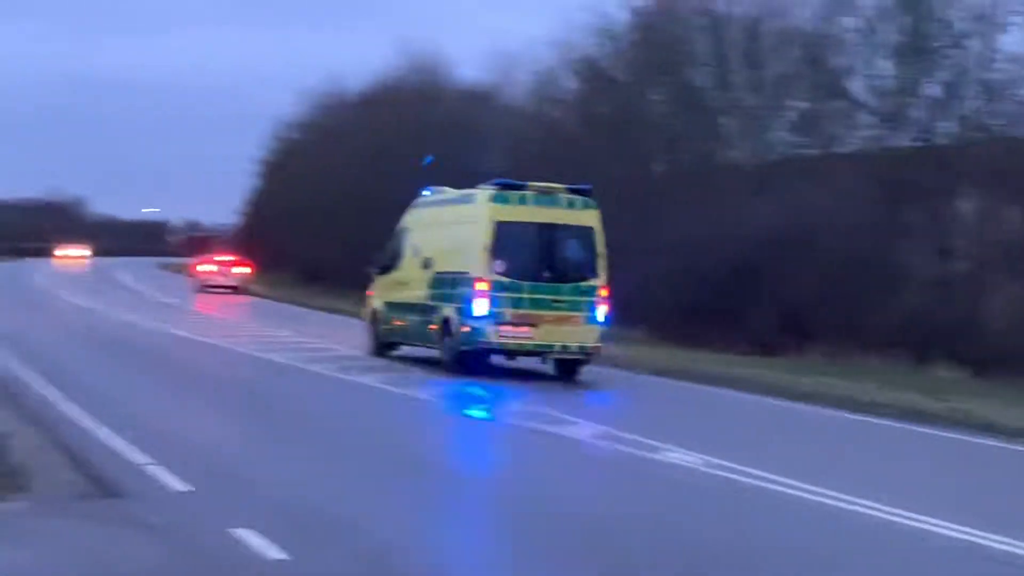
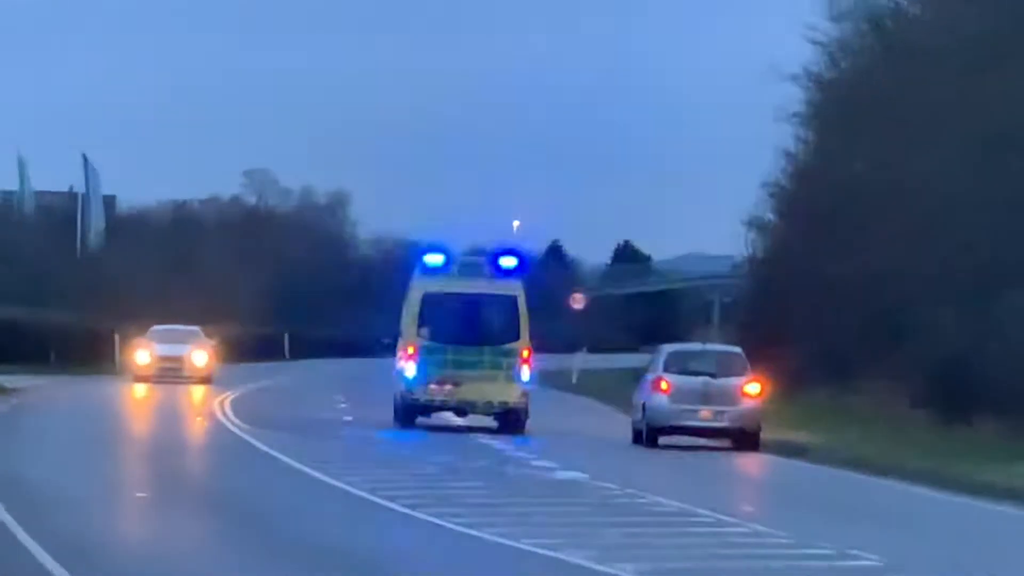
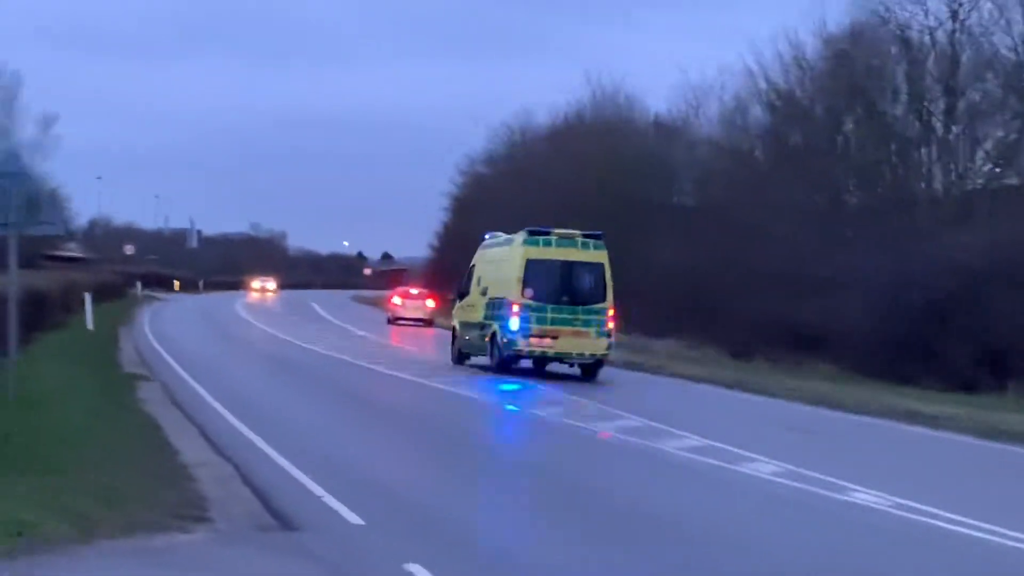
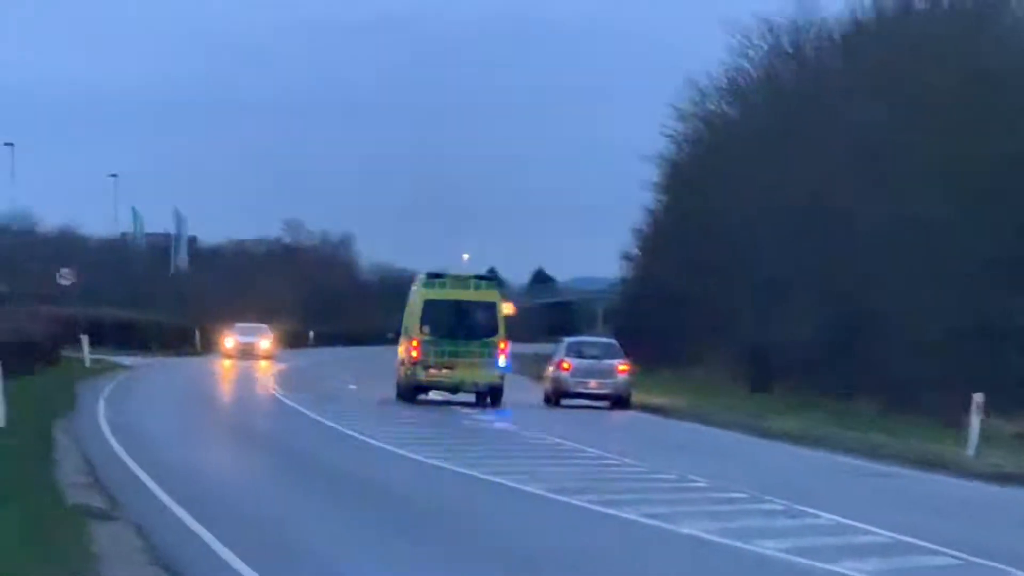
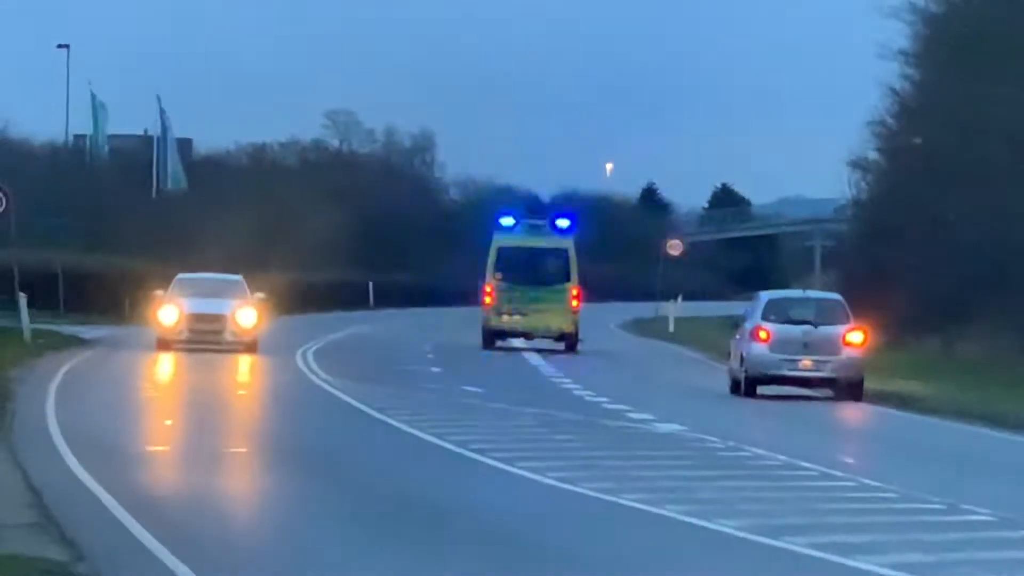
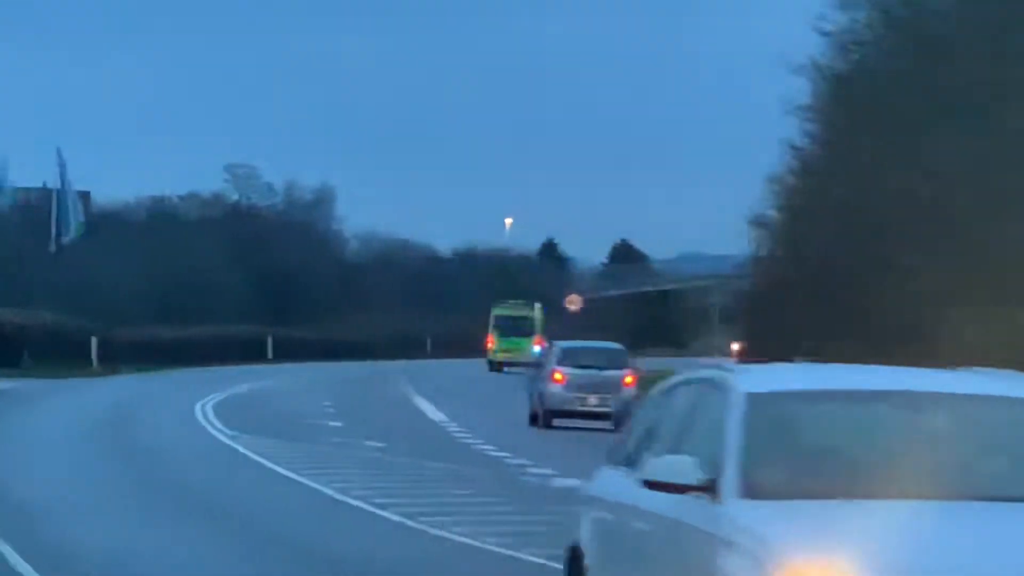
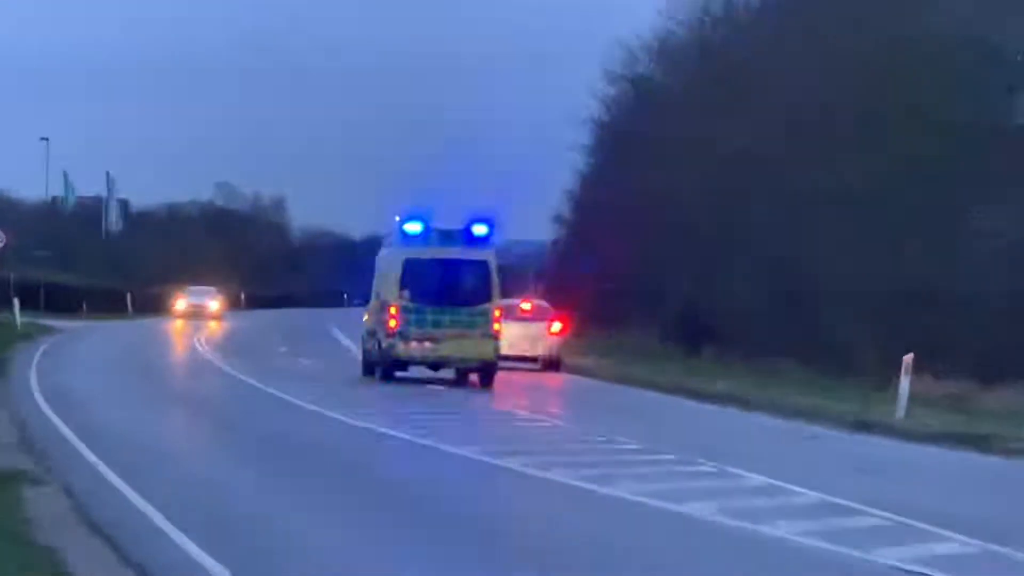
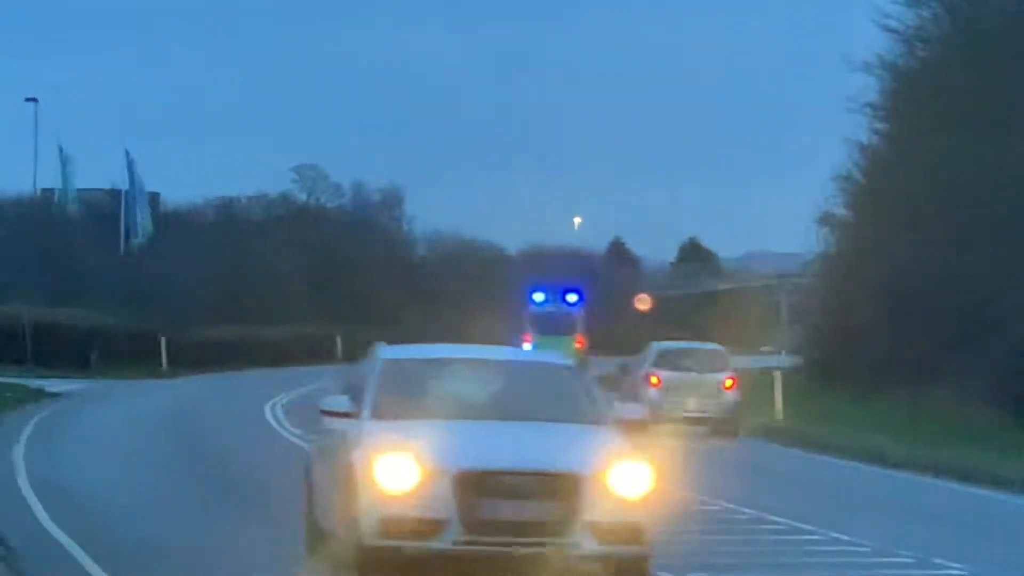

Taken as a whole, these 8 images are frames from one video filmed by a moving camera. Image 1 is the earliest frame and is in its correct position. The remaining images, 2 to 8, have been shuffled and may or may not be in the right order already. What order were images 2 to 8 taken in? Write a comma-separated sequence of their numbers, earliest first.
3, 7, 4, 2, 5, 8, 6
